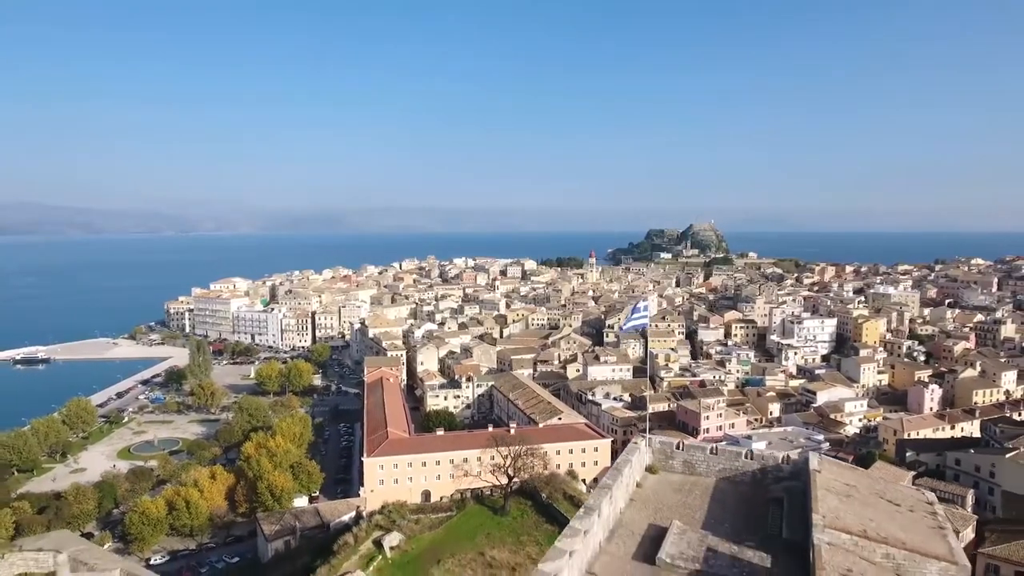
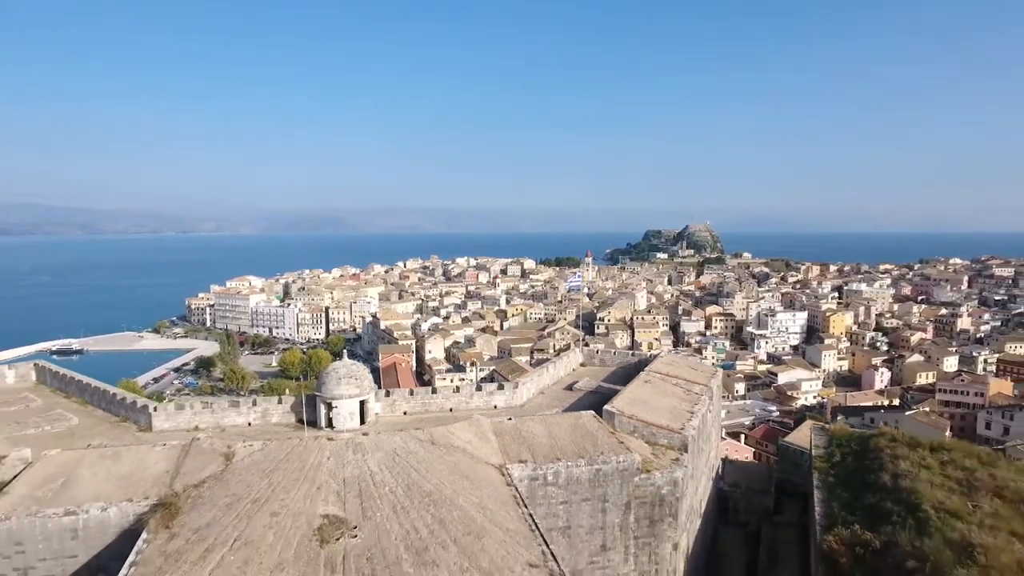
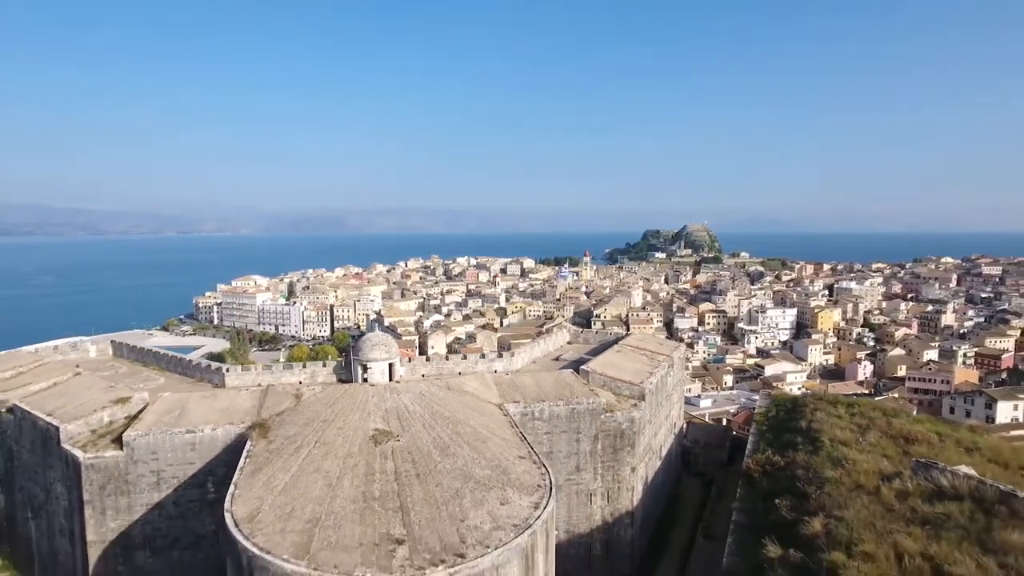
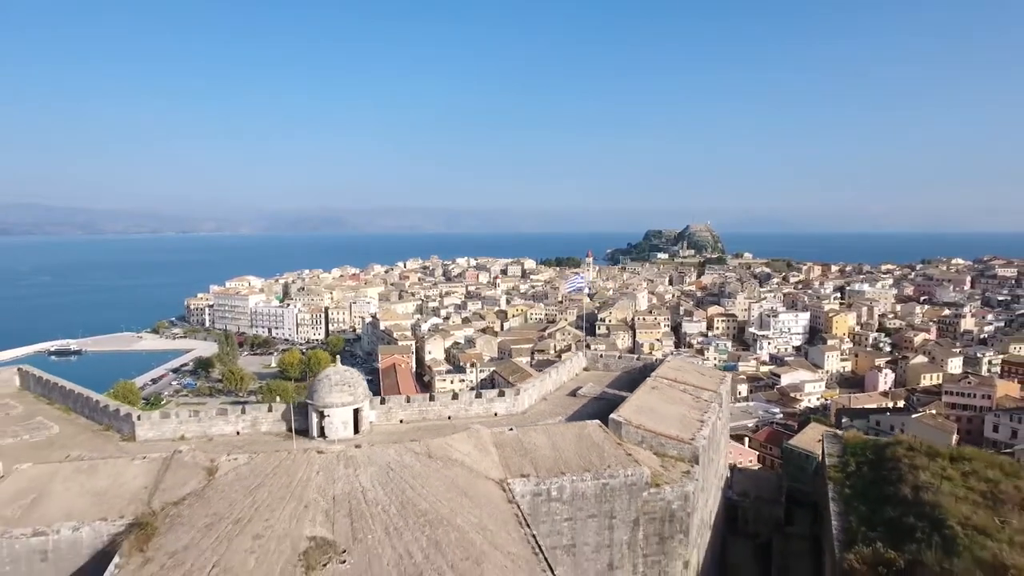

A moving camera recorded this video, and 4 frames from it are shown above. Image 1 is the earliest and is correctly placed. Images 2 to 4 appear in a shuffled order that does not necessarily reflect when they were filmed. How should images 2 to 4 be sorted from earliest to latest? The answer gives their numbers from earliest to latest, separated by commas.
4, 2, 3
